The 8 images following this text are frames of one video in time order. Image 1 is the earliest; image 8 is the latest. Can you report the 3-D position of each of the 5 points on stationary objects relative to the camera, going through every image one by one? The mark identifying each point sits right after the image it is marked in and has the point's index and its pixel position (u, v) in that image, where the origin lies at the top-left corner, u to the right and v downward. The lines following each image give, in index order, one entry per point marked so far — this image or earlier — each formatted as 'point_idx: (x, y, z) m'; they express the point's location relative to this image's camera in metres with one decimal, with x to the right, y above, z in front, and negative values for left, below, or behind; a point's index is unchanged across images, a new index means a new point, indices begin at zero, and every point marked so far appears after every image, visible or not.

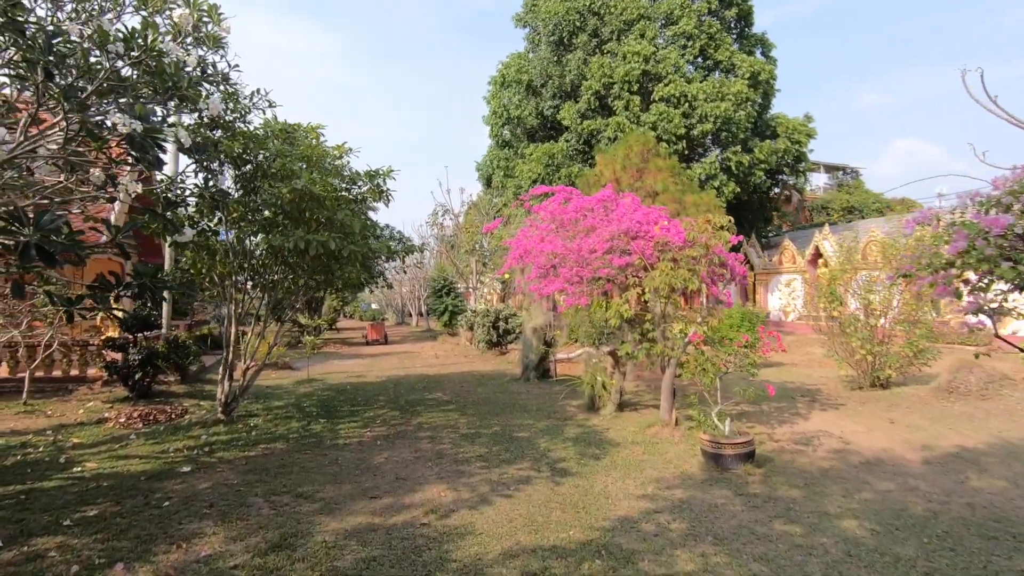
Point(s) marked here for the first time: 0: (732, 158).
0: (+6.3, +3.8, +15.4) m
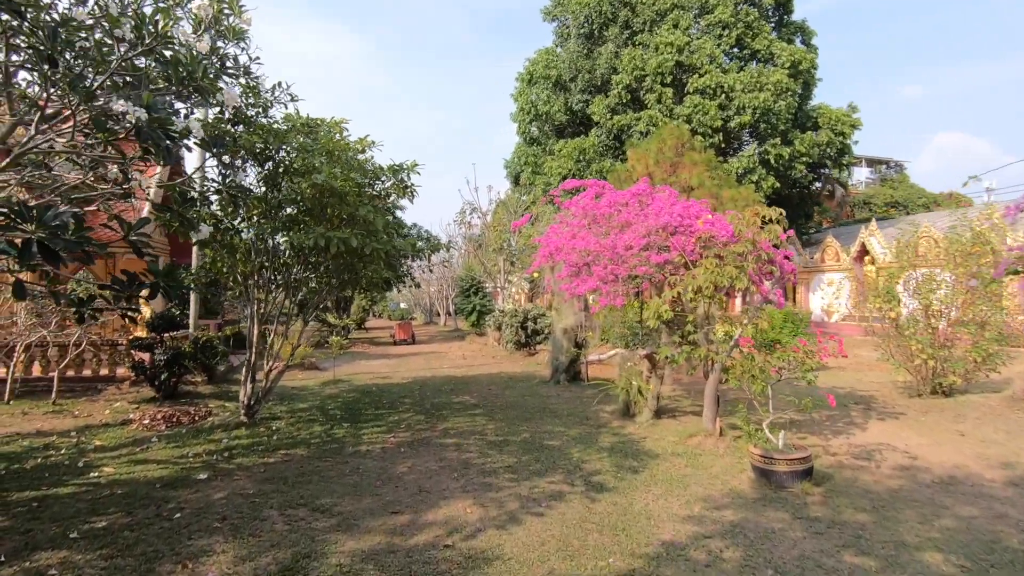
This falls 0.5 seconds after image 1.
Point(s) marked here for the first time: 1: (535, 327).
0: (+7.1, +3.8, +14.7) m
1: (+0.6, -1.0, +13.9) m
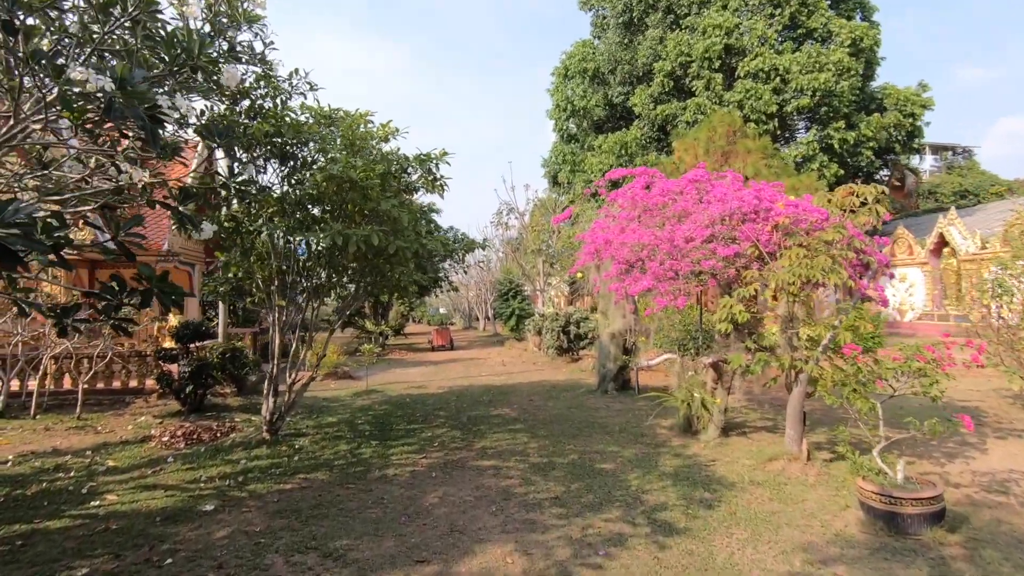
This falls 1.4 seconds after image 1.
0: (+8.1, +3.8, +13.5) m
1: (+1.6, -1.1, +13.1) m
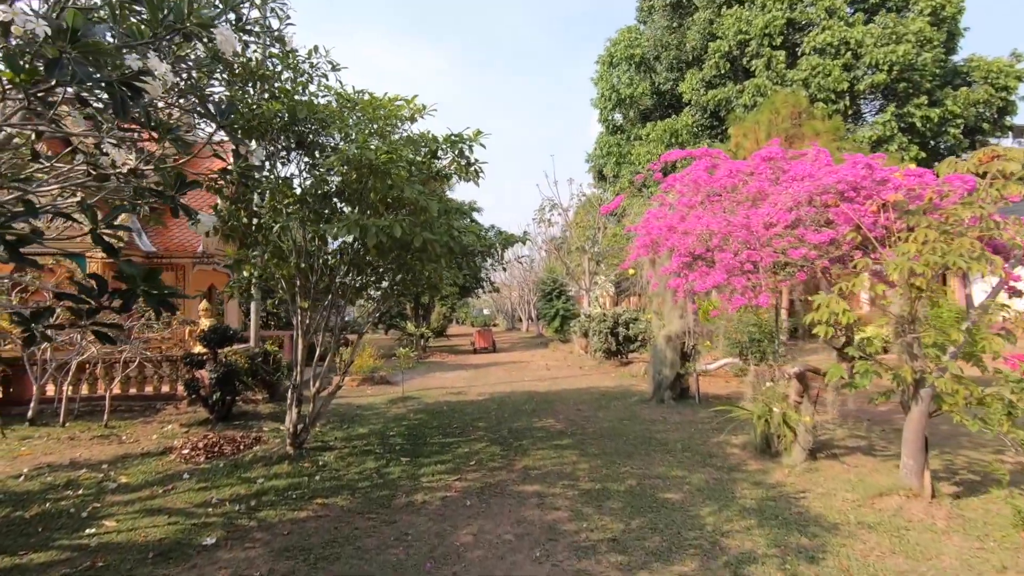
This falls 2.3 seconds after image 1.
0: (+9.1, +3.9, +12.1) m
1: (+2.6, -1.0, +12.3) m
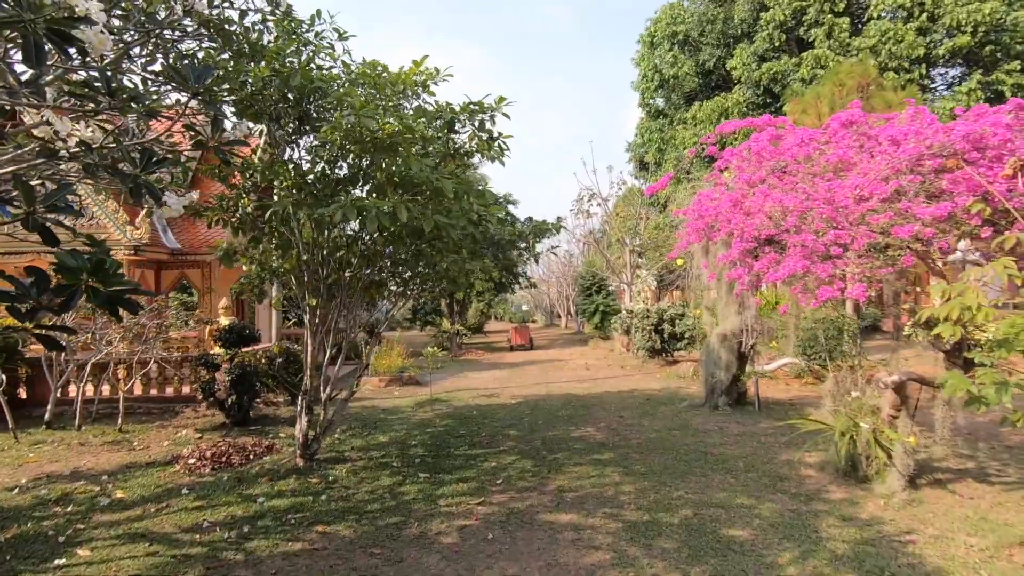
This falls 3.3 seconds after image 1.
0: (+9.8, +4.1, +10.7) m
1: (+3.4, -0.9, +11.3) m
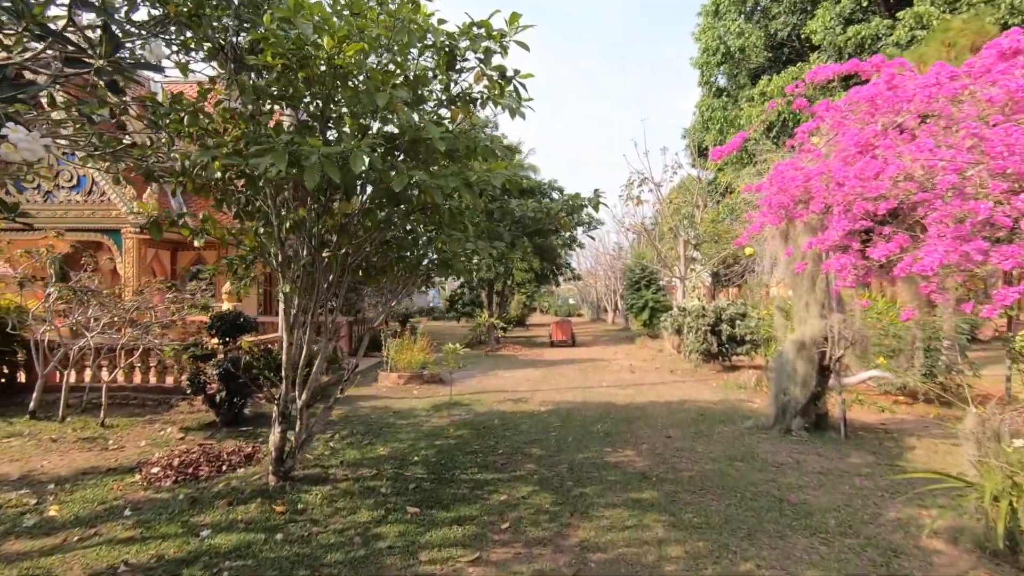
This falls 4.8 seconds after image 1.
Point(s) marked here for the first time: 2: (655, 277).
0: (+10.5, +4.0, +8.6) m
1: (+4.1, -0.8, +9.9) m
2: (+5.0, +0.4, +18.8) m
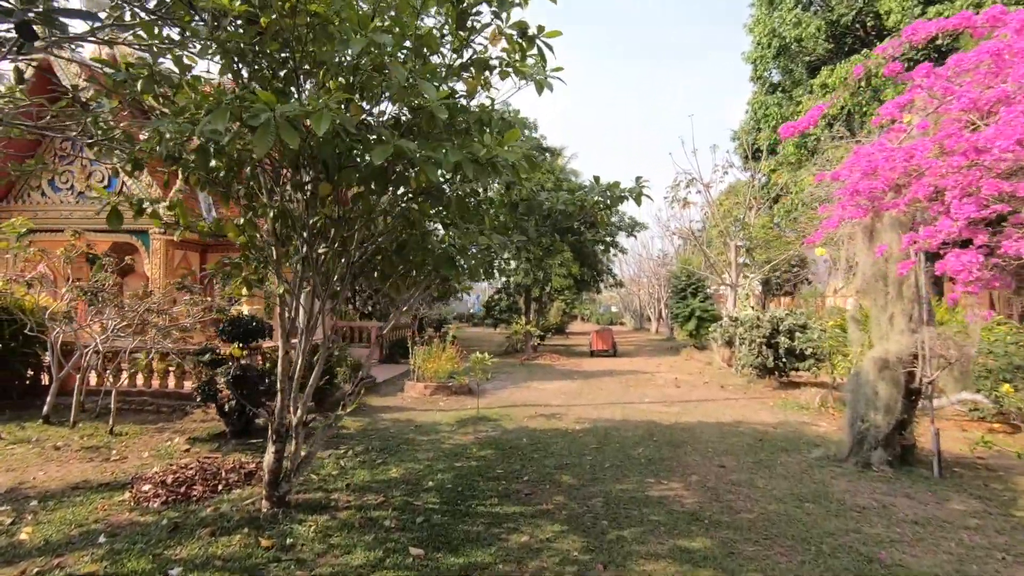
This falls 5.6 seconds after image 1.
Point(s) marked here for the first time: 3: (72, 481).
0: (+11.0, +3.9, +7.2) m
1: (+4.7, -1.0, +9.0) m
2: (+6.3, +0.1, +17.8) m
3: (-3.6, -1.6, +4.5) m
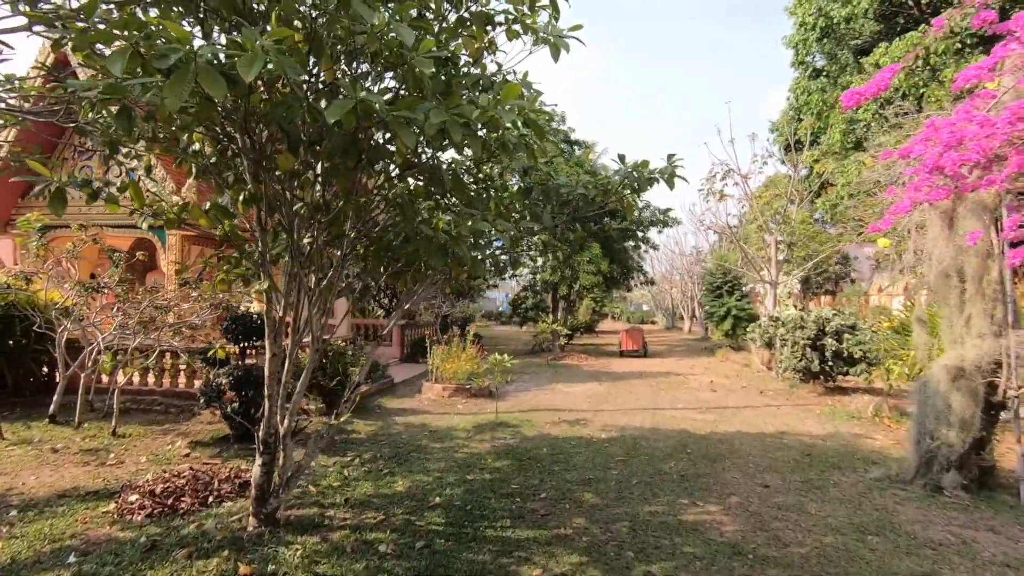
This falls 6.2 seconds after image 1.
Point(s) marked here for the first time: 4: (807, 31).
0: (+11.3, +3.9, +6.1) m
1: (+5.0, -0.9, +8.3) m
2: (+7.1, +0.2, +16.9) m
3: (-3.5, -1.6, +4.2) m
4: (+6.9, +6.1, +12.5) m
